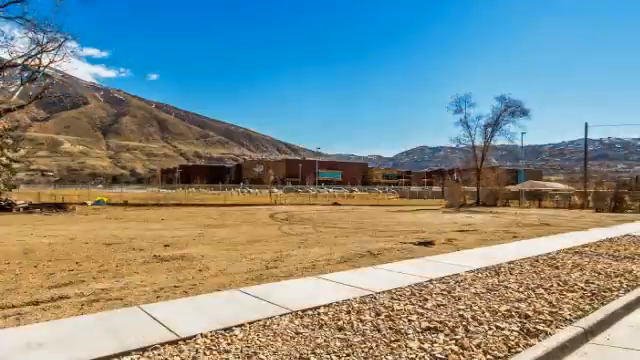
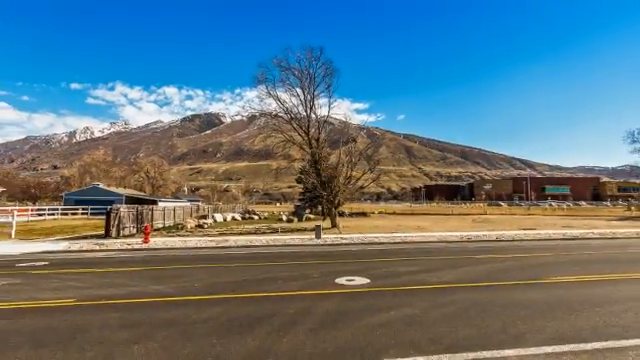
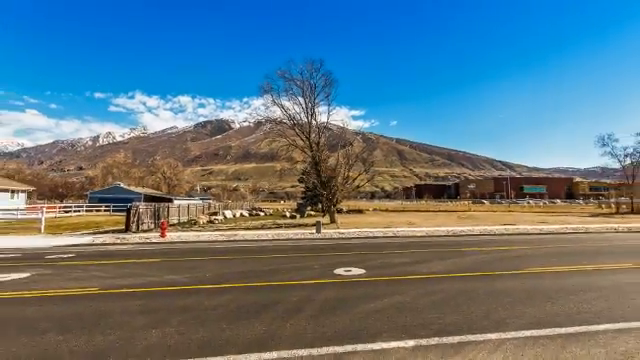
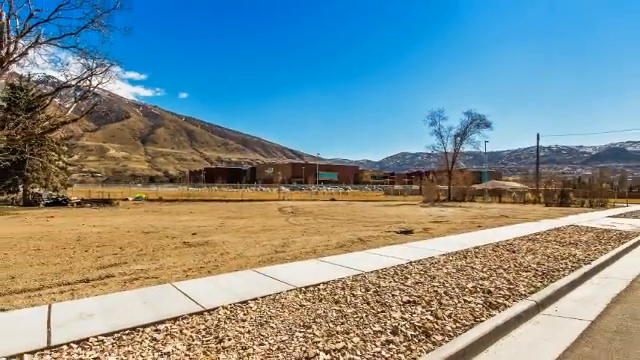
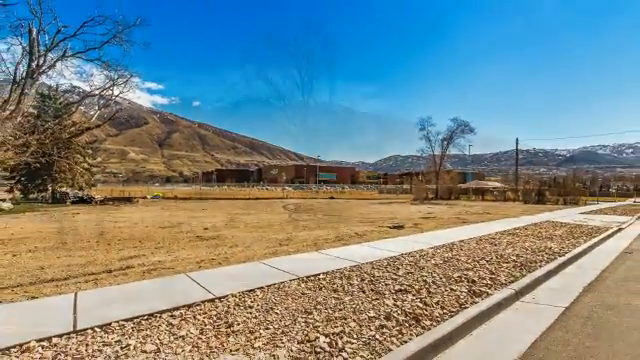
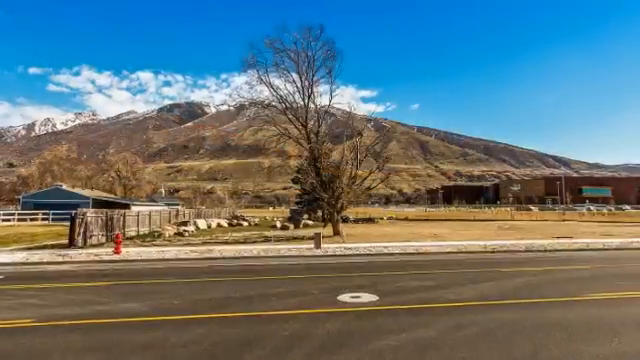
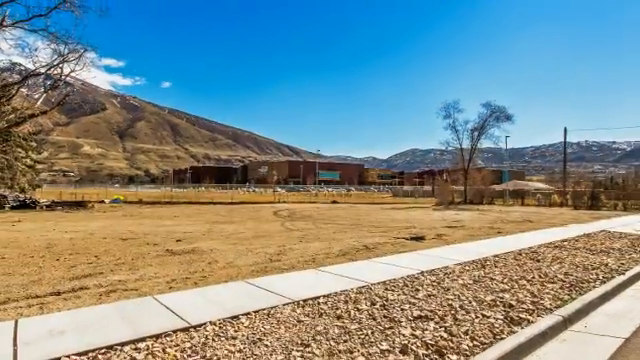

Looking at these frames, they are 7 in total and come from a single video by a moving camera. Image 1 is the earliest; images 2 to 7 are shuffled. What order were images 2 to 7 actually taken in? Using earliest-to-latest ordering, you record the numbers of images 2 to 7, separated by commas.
7, 4, 5, 6, 2, 3
